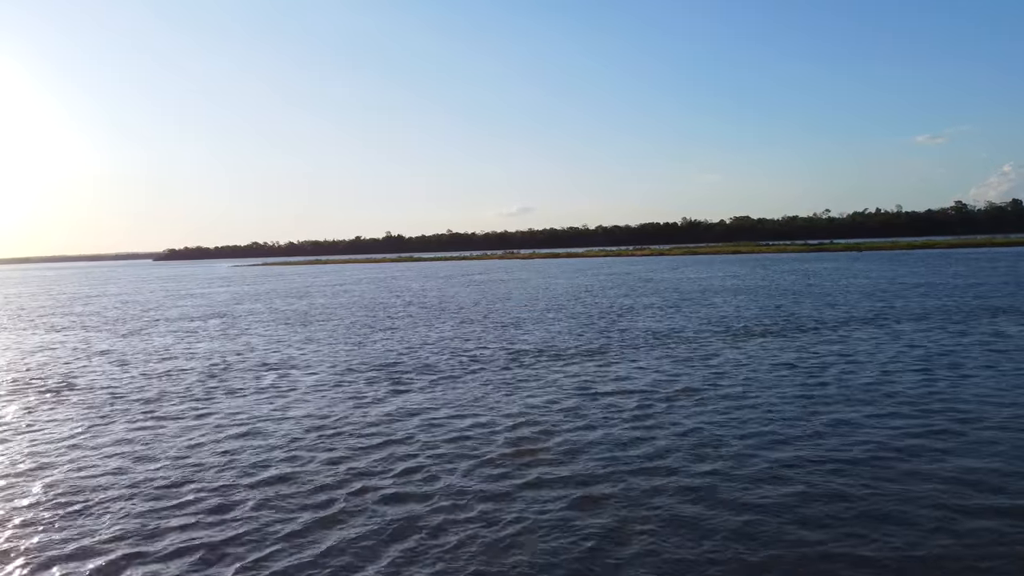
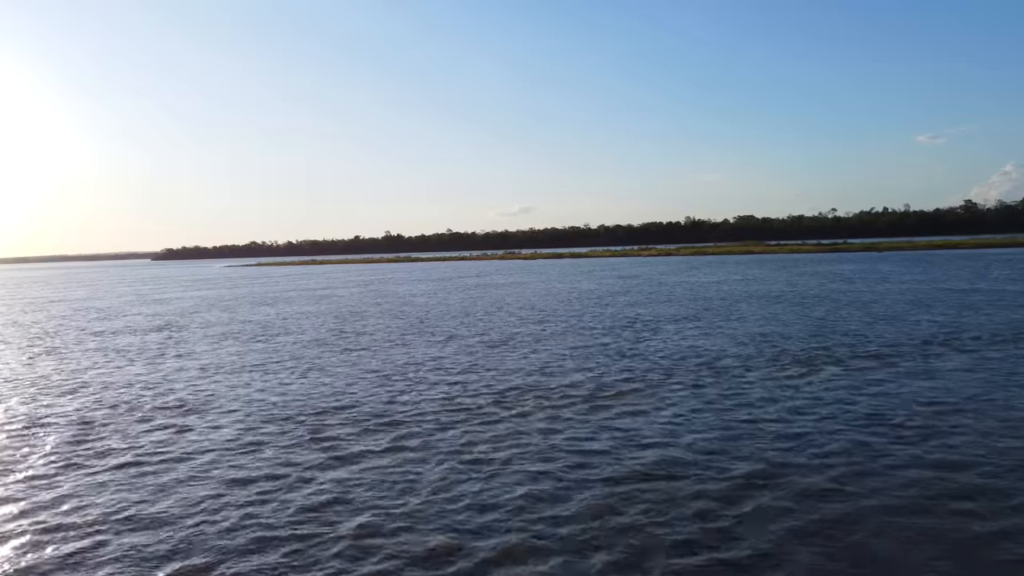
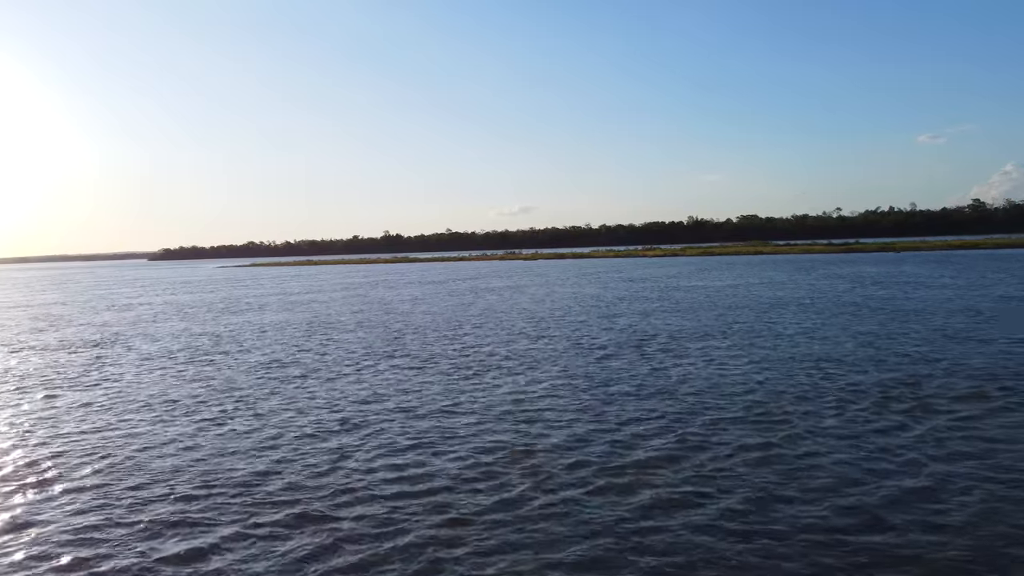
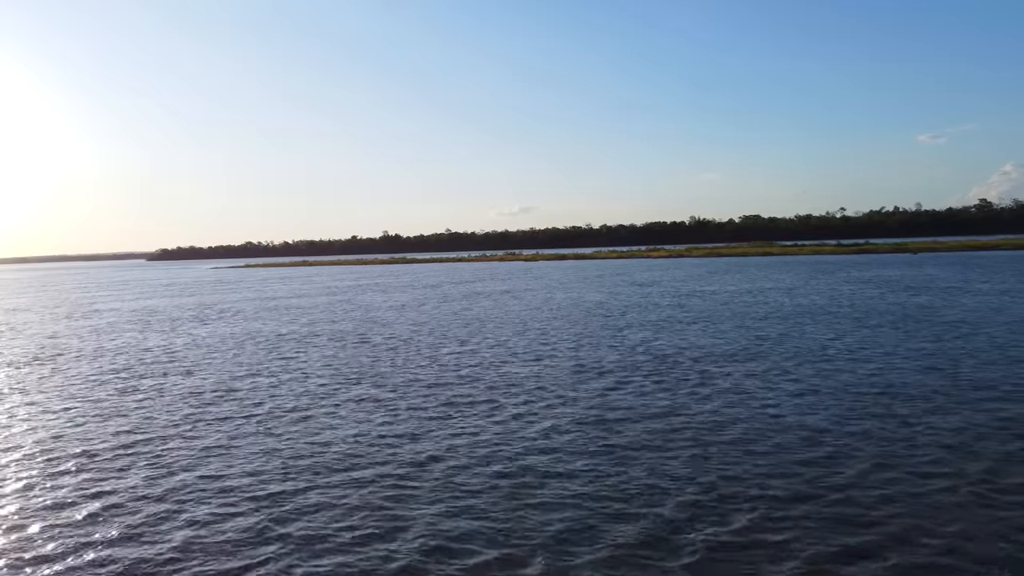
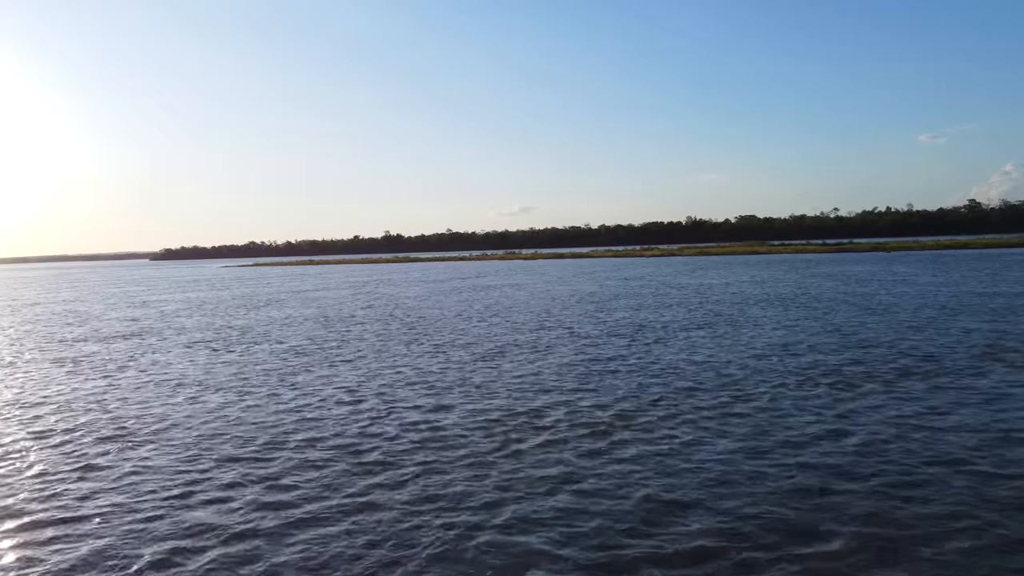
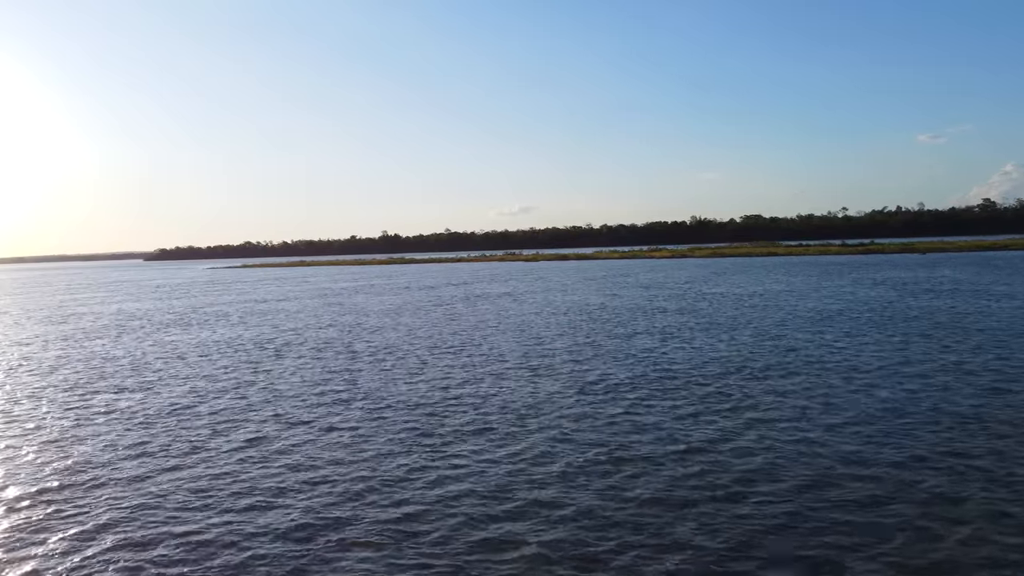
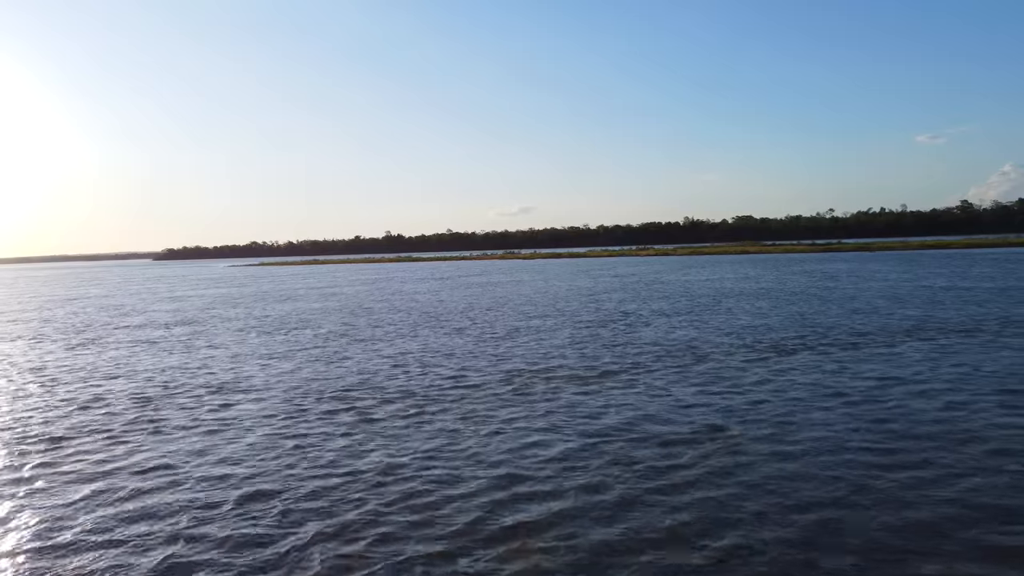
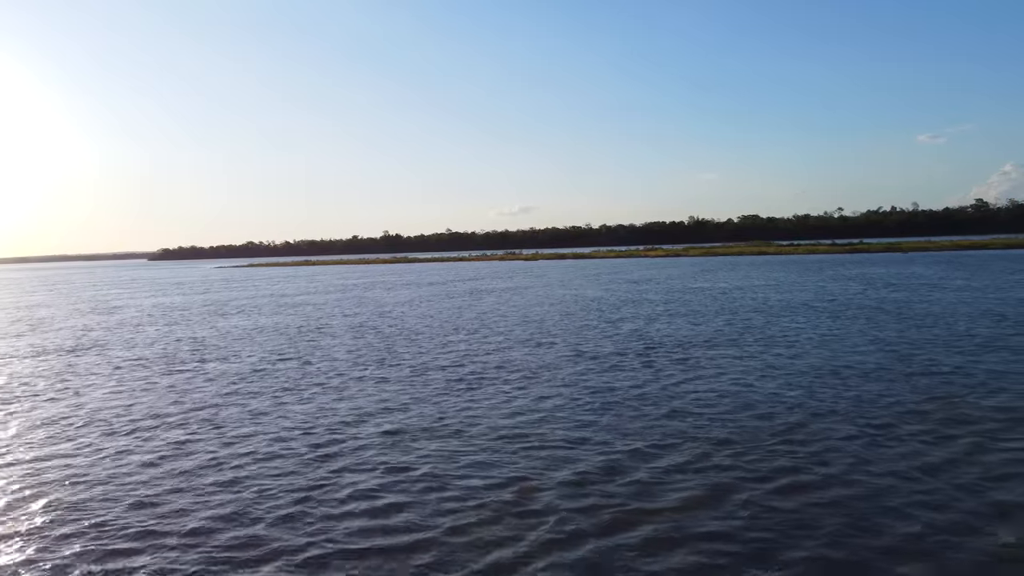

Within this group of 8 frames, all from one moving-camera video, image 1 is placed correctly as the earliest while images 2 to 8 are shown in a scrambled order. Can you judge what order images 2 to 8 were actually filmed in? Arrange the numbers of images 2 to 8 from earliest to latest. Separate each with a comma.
7, 2, 5, 3, 8, 4, 6
